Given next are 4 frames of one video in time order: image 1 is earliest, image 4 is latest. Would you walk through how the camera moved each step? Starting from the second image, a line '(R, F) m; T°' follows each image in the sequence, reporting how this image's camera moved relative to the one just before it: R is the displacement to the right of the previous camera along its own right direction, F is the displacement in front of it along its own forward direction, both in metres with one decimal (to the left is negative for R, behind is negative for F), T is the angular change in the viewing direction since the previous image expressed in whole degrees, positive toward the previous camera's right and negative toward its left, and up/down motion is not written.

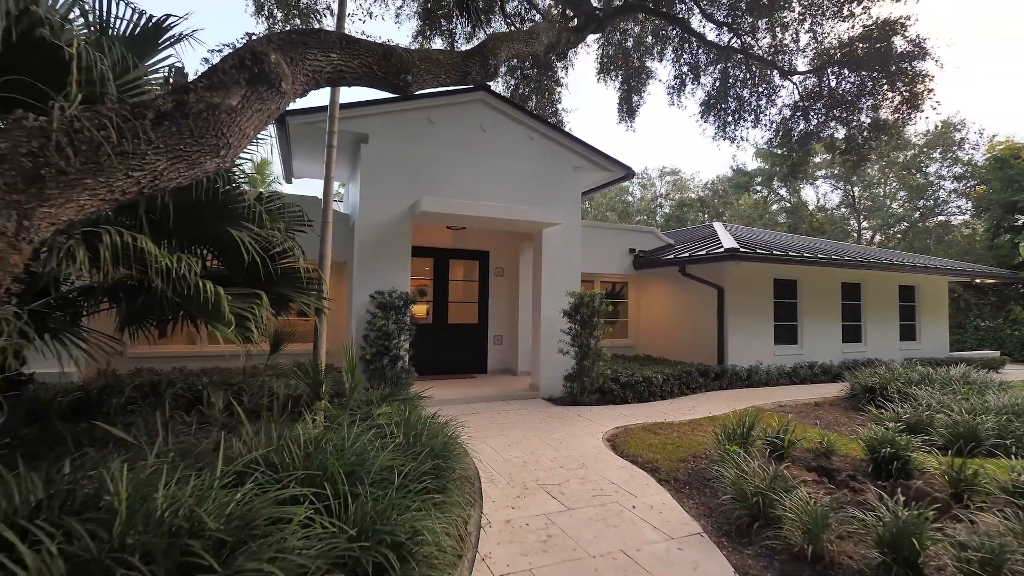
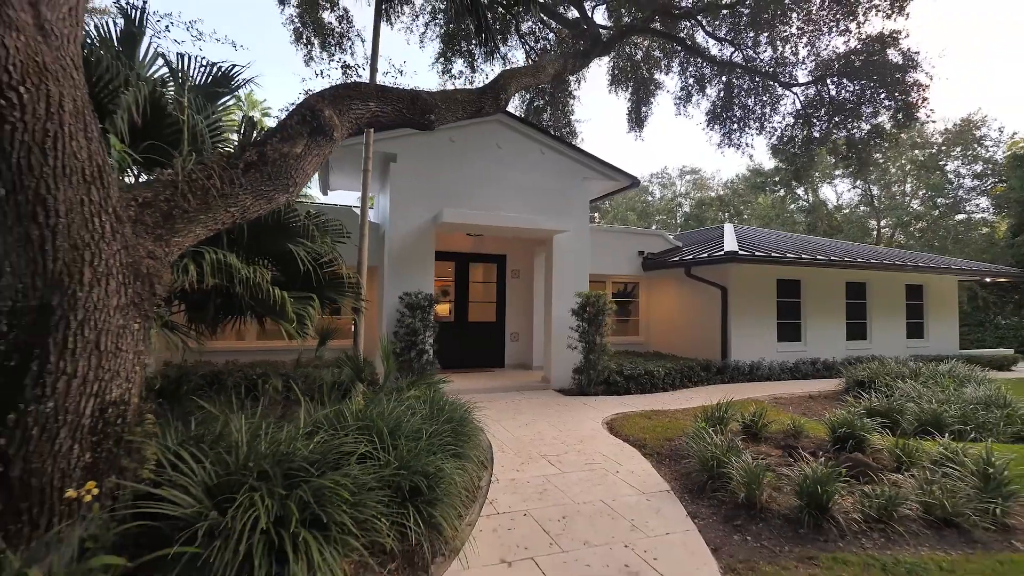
(+0.2, -0.8) m; -3°
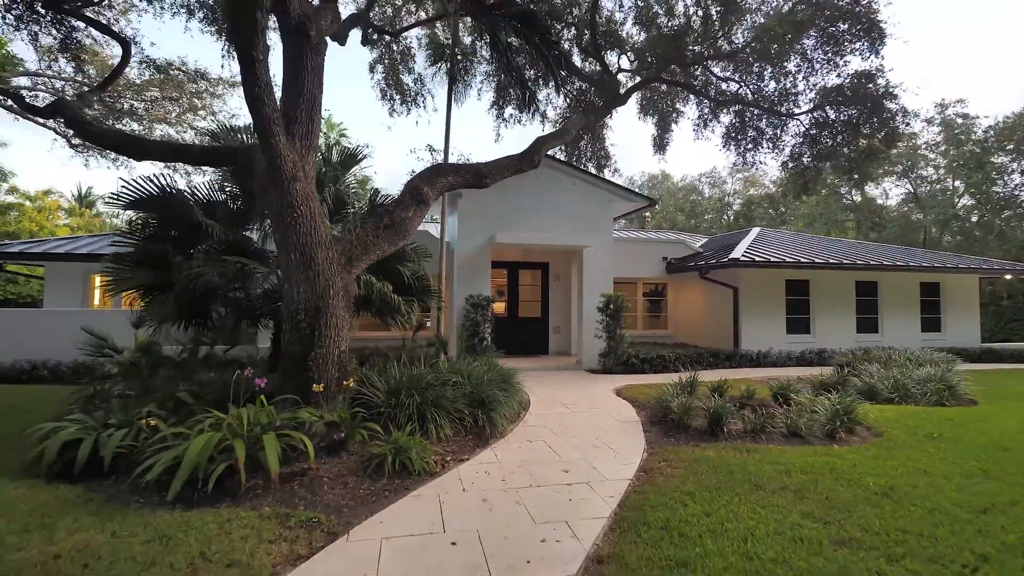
(+0.4, -2.3) m; -7°
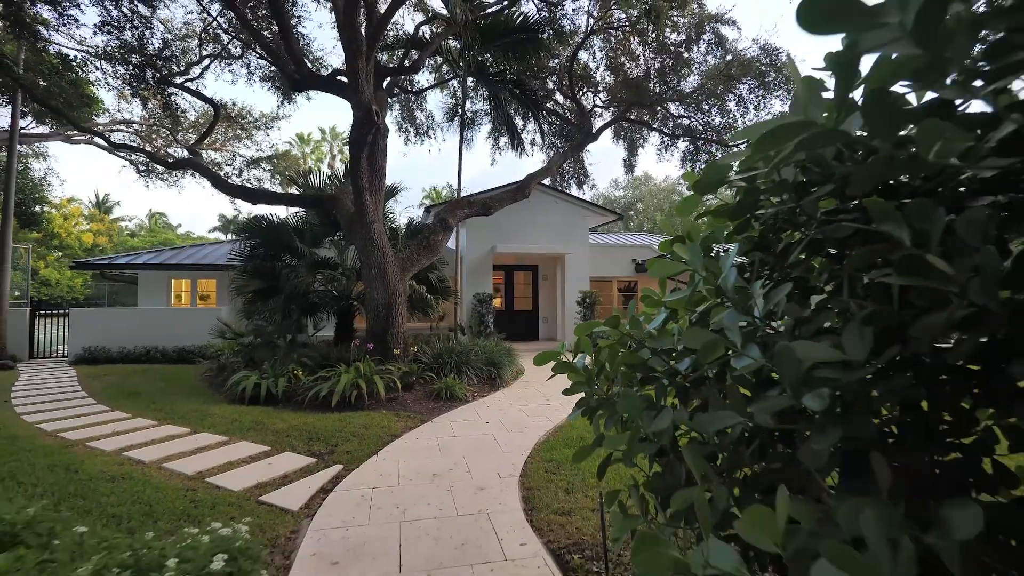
(-0.1, -2.6) m; +1°
